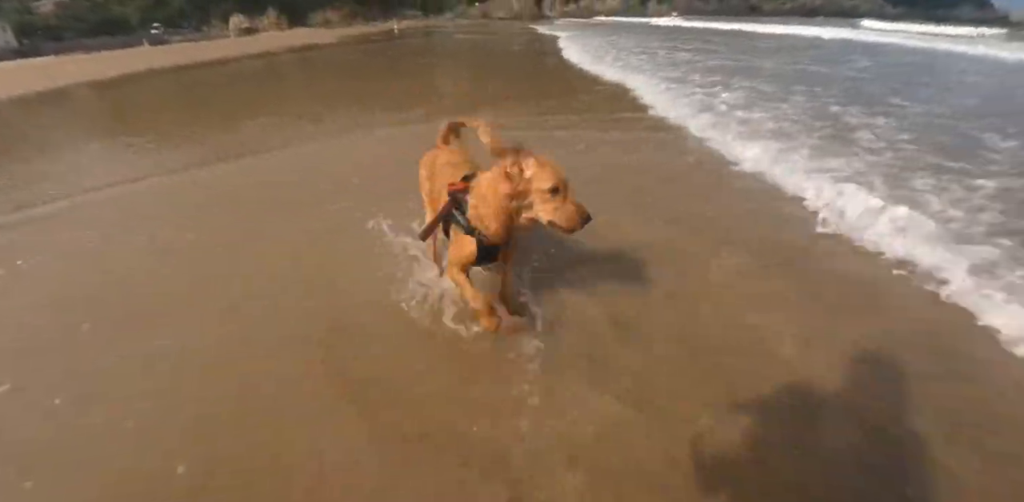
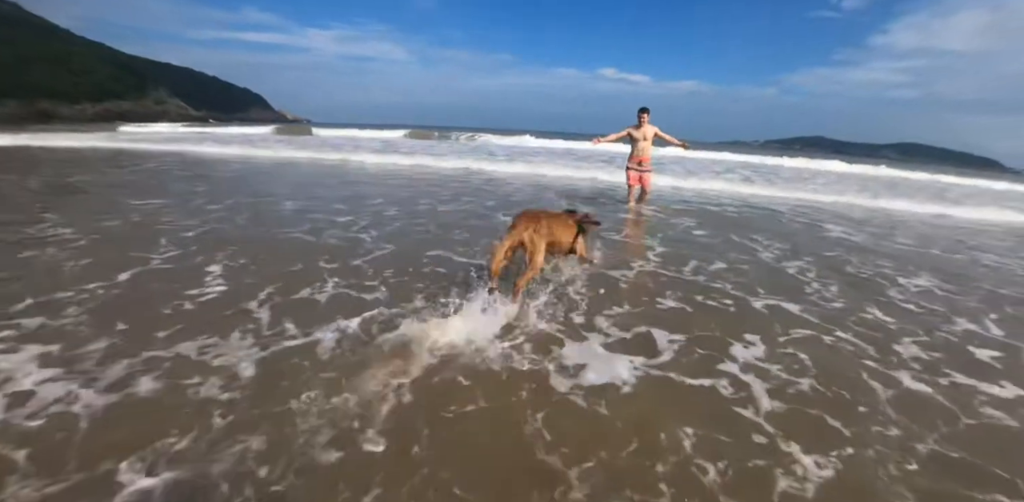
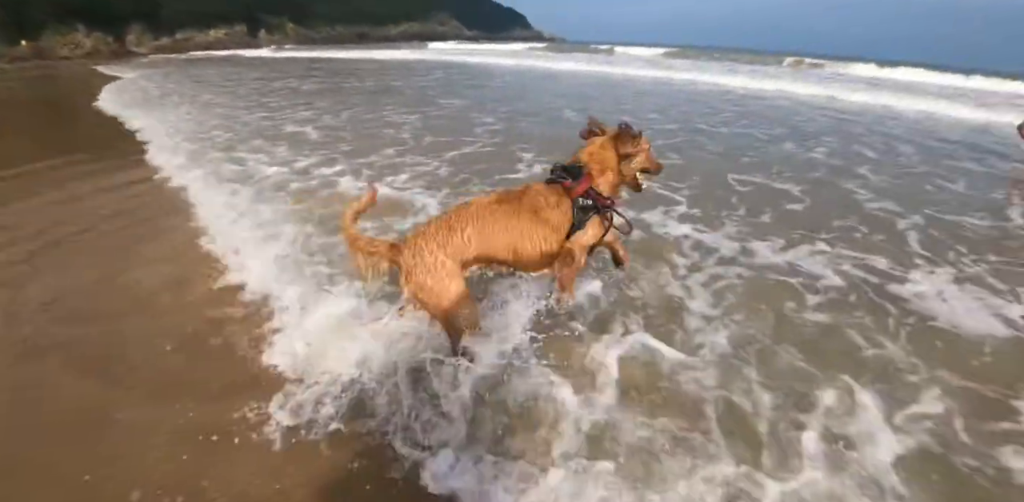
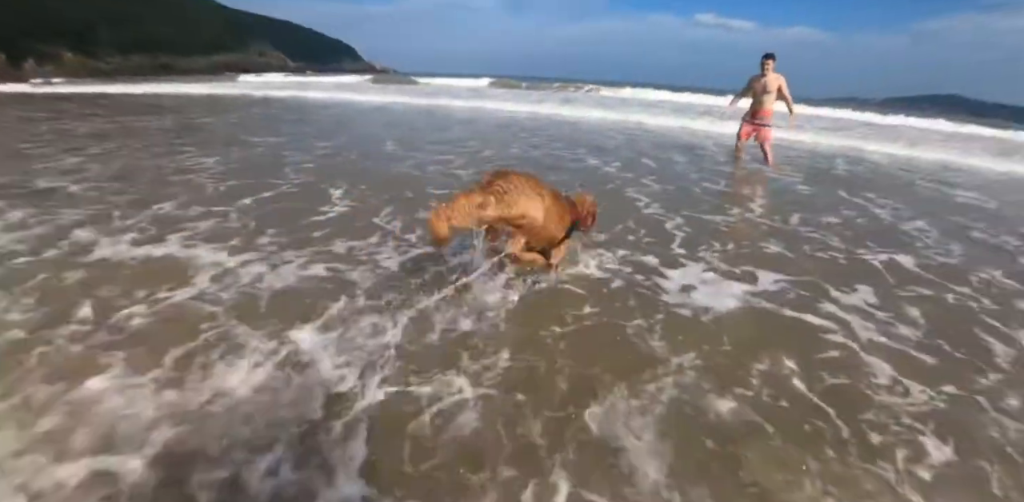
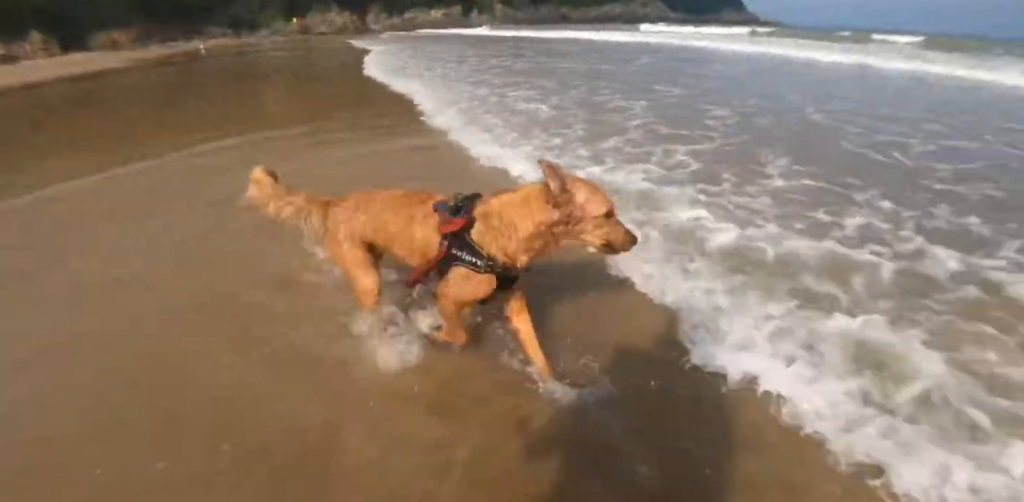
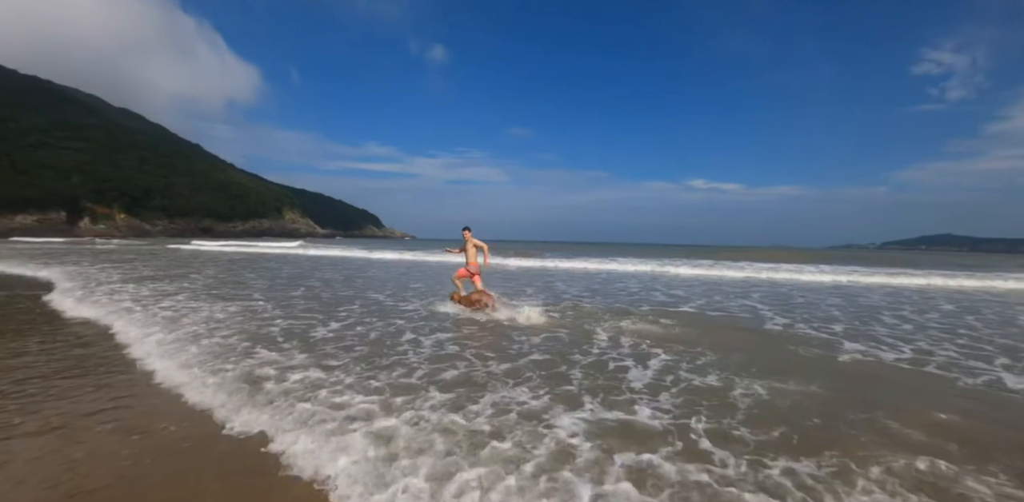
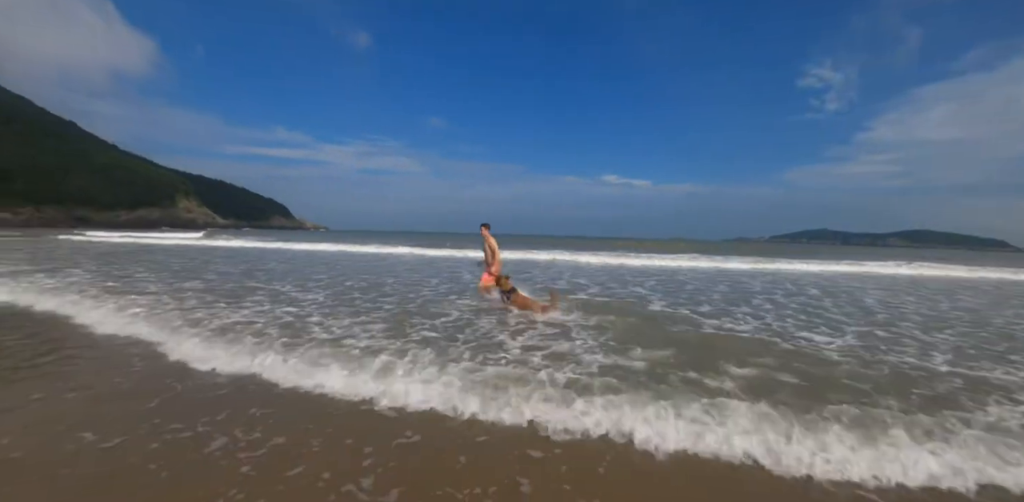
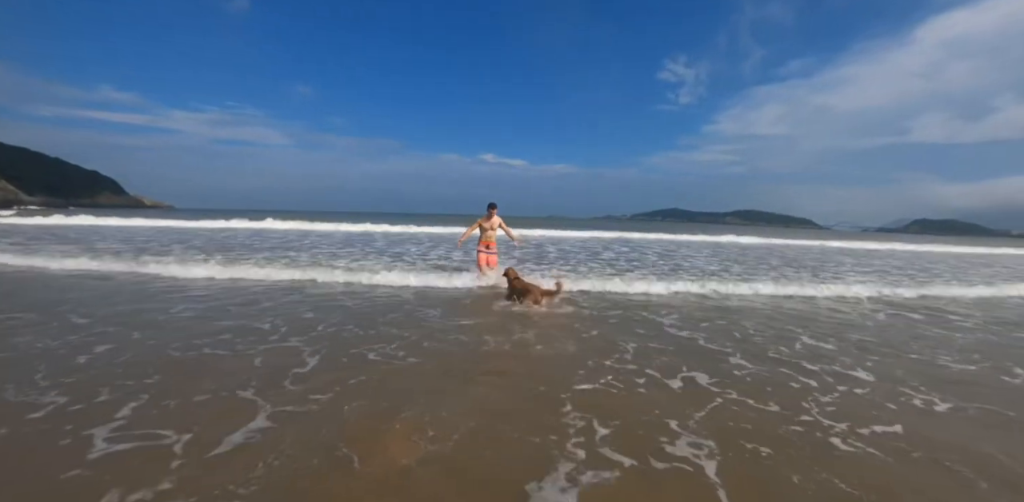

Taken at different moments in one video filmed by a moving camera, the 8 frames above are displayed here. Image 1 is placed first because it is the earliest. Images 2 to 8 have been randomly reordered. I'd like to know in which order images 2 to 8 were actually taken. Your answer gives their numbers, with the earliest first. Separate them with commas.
5, 3, 4, 2, 8, 7, 6
